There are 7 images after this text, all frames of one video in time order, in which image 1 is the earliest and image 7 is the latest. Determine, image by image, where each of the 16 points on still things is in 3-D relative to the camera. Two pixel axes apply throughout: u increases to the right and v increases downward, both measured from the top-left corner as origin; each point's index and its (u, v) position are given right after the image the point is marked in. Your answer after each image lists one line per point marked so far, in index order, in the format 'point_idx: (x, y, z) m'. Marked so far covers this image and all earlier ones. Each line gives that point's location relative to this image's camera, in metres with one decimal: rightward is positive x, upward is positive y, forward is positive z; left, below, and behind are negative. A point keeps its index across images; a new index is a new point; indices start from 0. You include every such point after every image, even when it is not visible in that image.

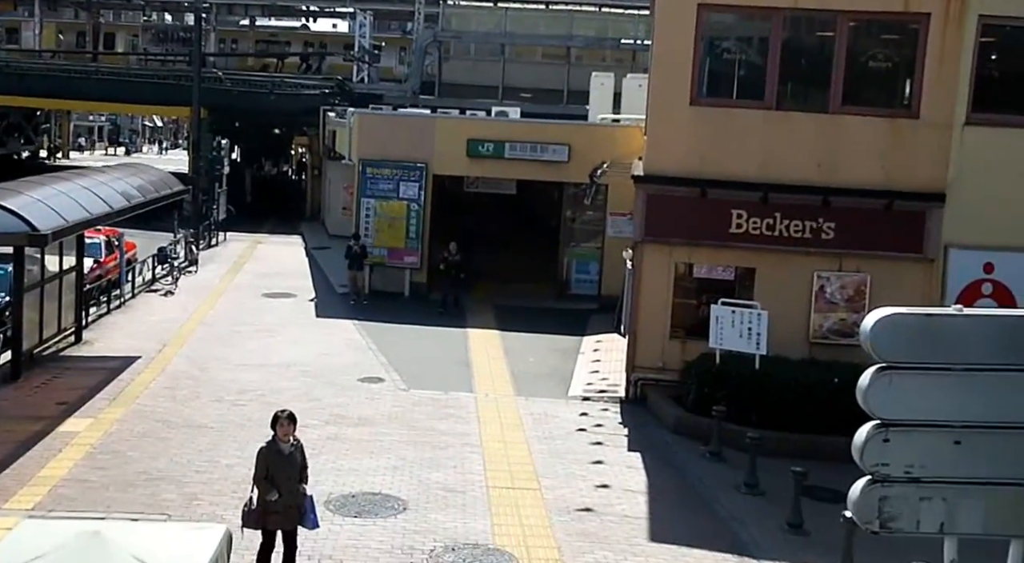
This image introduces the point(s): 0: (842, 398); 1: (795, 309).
0: (+4.3, -1.5, +14.6) m
1: (+4.1, -0.4, +16.3) m
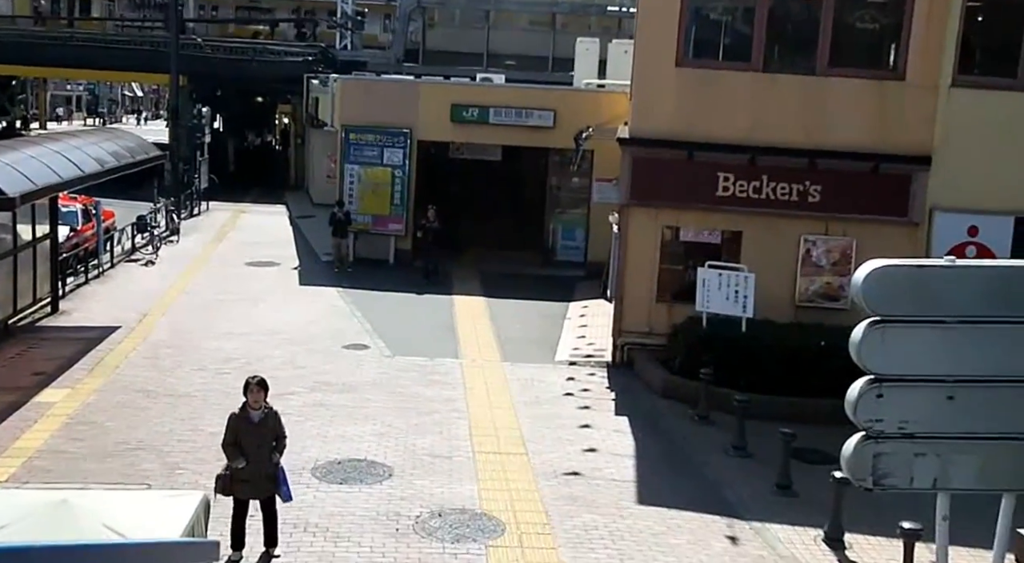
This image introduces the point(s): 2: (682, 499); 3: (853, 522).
0: (+4.1, -1.0, +14.6) m
1: (+3.9, +0.1, +16.2) m
2: (+1.7, -2.2, +11.2) m
3: (+3.3, -2.3, +11.1) m
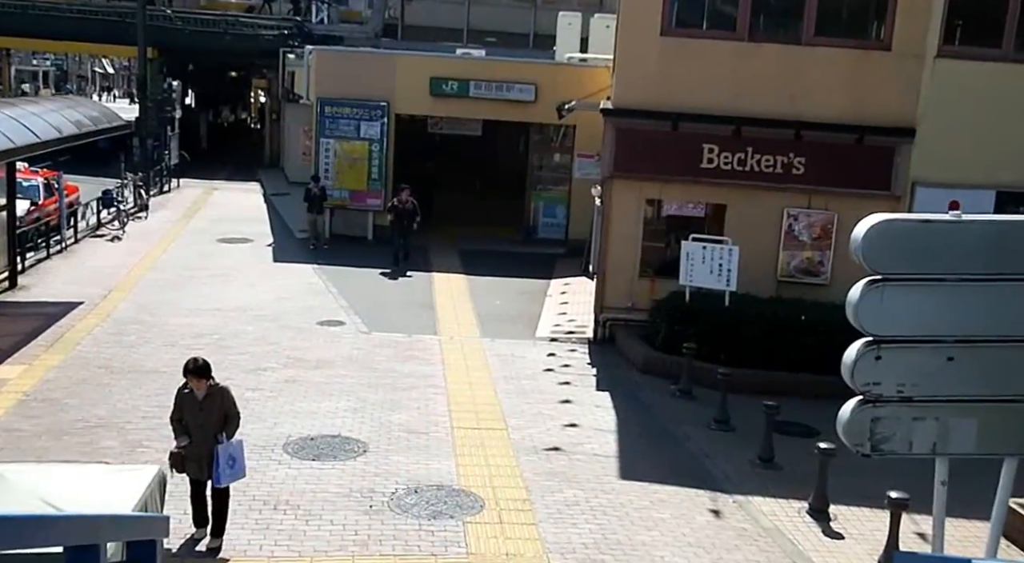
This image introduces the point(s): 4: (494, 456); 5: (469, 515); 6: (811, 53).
0: (+3.9, -0.7, +14.3) m
1: (+3.6, +0.5, +16.0) m
2: (+1.5, -1.9, +10.9) m
3: (+3.1, -2.0, +10.8) m
4: (-0.2, -1.7, +10.9) m
5: (-0.4, -2.0, +9.4) m
6: (+4.1, +3.1, +15.3) m
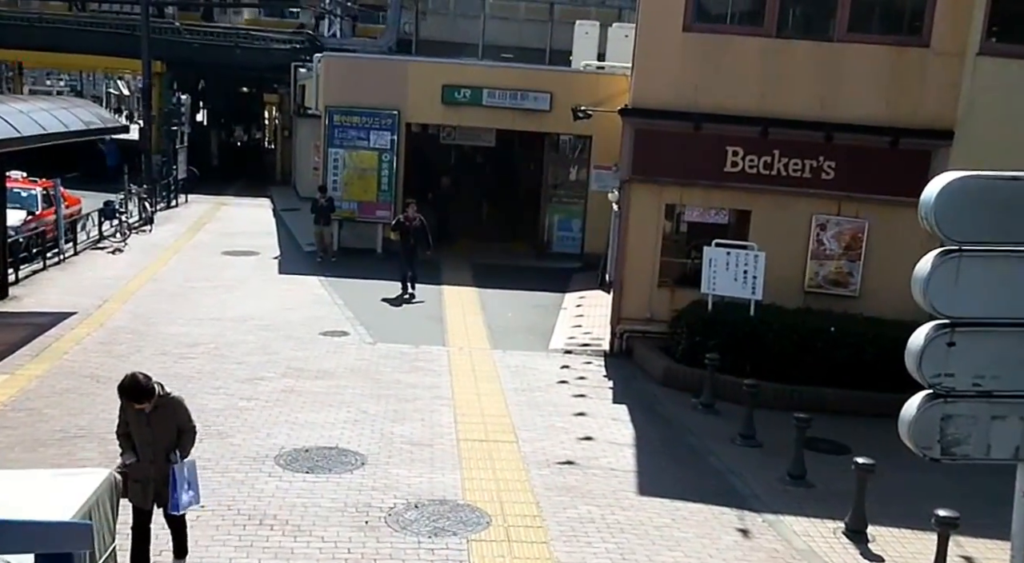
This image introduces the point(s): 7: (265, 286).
0: (+4.0, -0.8, +13.5) m
1: (+3.7, +0.3, +15.1) m
2: (+1.6, -1.9, +10.0) m
3: (+3.2, -2.0, +9.9) m
4: (-0.1, -1.7, +10.1) m
5: (-0.3, -1.9, +8.6) m
6: (+4.3, +3.0, +14.6) m
7: (-4.2, -0.1, +19.7) m
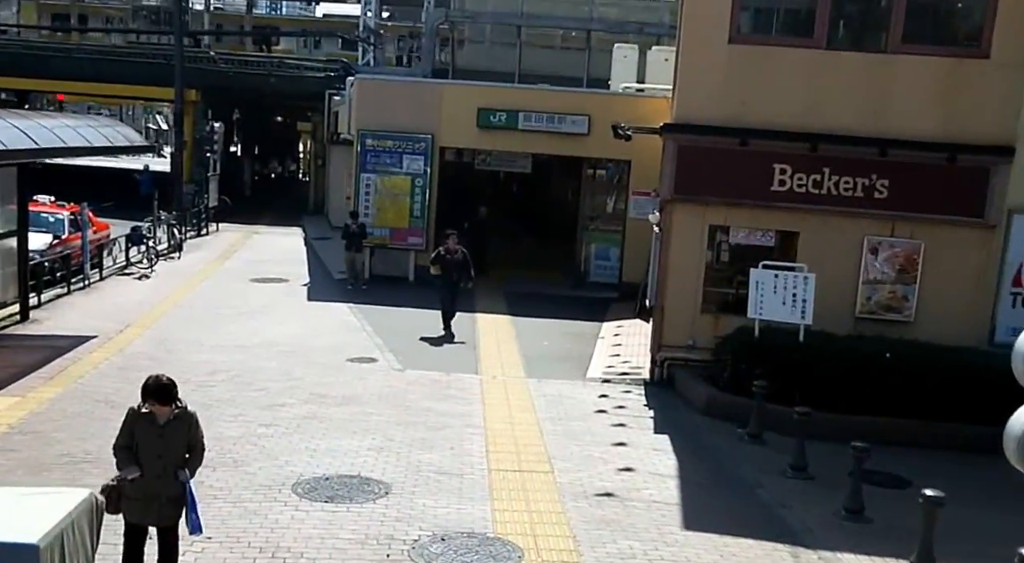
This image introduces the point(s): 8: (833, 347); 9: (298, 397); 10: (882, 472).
0: (+4.4, -1.1, +12.6) m
1: (+4.2, 0.0, +14.3) m
2: (+1.8, -2.0, +9.3) m
3: (+3.5, -2.2, +9.1) m
4: (+0.2, -1.8, +9.4) m
5: (0.0, -2.0, +7.8) m
6: (+4.7, +2.7, +13.9) m
7: (-3.7, -0.5, +19.1) m
8: (+3.7, -0.8, +12.9) m
9: (-2.4, -1.3, +12.8) m
10: (+3.7, -1.9, +11.2) m
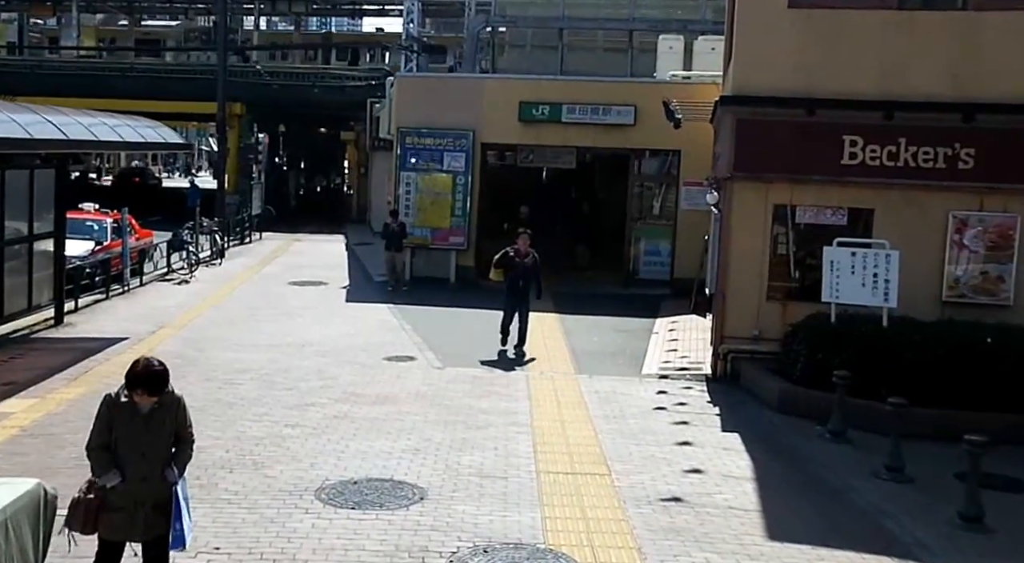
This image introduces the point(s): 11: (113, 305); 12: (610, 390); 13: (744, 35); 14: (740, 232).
0: (+4.9, -0.8, +11.3) m
1: (+4.8, +0.2, +13.0) m
2: (+2.2, -1.8, +8.0) m
3: (+3.9, -1.9, +7.8) m
4: (+0.6, -1.6, +8.2) m
5: (+0.3, -1.8, +6.7) m
6: (+5.2, +2.9, +12.5) m
7: (-2.9, -0.5, +18.1) m
8: (+4.2, -0.5, +11.6) m
9: (-1.9, -1.2, +11.7) m
10: (+4.2, -1.7, +9.9) m
11: (-6.5, -0.4, +18.3) m
12: (+1.1, -1.2, +12.7) m
13: (+2.7, +2.8, +12.9) m
14: (+2.7, +0.6, +13.2) m
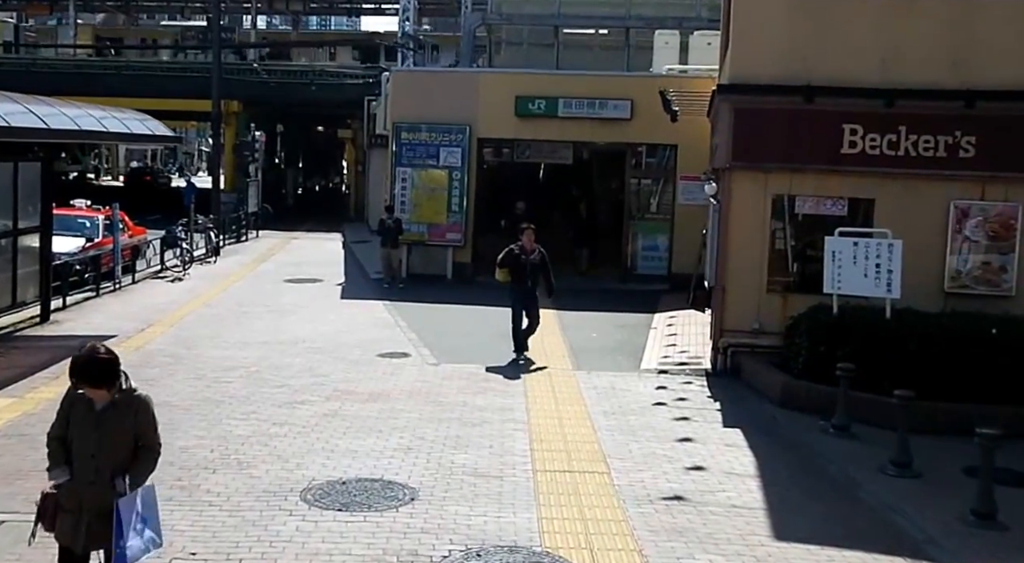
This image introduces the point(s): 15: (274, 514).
0: (+4.8, -0.7, +11.0) m
1: (+4.7, +0.3, +12.7) m
2: (+2.2, -1.7, +7.7) m
3: (+3.8, -1.8, +7.5) m
4: (+0.6, -1.6, +7.9) m
5: (+0.2, -1.7, +6.4) m
6: (+5.1, +3.0, +12.3) m
7: (-2.9, -0.5, +17.8) m
8: (+4.1, -0.4, +11.3) m
9: (-1.9, -1.2, +11.4) m
10: (+4.1, -1.6, +9.6) m
11: (-6.5, -0.4, +18.0) m
12: (+1.1, -1.2, +12.4) m
13: (+2.6, +2.9, +12.6) m
14: (+2.6, +0.7, +12.9) m
15: (-1.6, -1.6, +7.5) m
